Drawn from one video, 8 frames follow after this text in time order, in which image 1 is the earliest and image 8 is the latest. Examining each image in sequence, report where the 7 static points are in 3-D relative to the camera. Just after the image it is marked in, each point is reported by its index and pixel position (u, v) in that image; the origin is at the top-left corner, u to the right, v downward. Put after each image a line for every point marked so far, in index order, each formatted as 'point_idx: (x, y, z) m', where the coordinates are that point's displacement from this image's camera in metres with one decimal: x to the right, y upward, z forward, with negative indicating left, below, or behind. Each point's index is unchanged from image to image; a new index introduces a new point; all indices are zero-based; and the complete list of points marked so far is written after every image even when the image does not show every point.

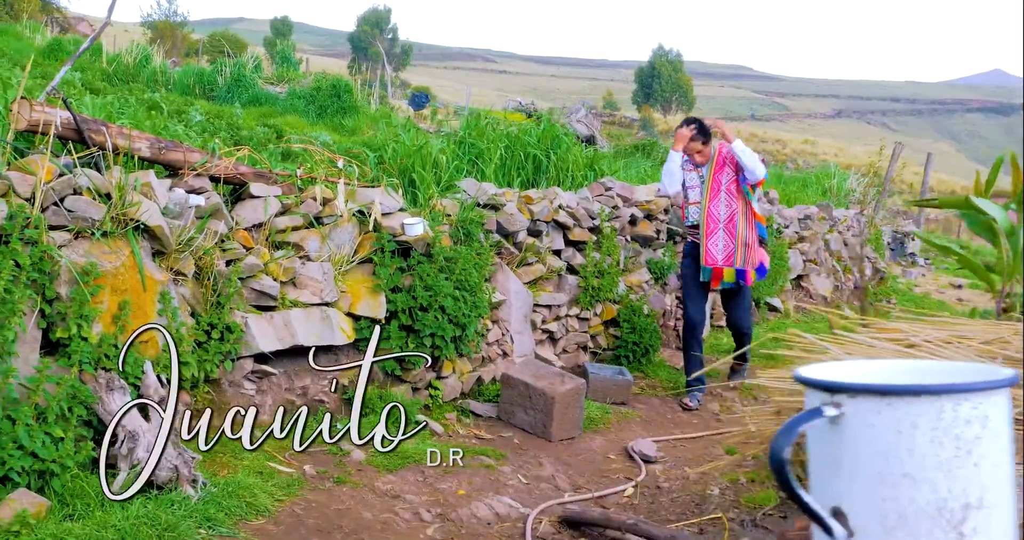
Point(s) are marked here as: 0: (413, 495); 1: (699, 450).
0: (-0.3, -0.8, +3.8) m
1: (+0.8, -0.8, +4.9) m
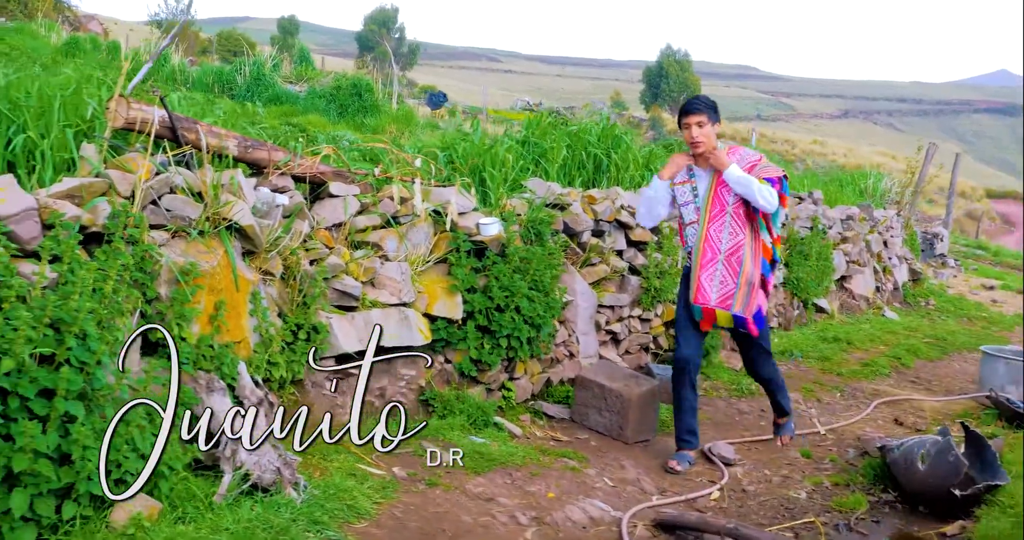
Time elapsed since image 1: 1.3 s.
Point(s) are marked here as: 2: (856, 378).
0: (0.0, -0.8, +3.8) m
1: (+1.2, -0.8, +4.8) m
2: (+2.0, -0.6, +6.6) m
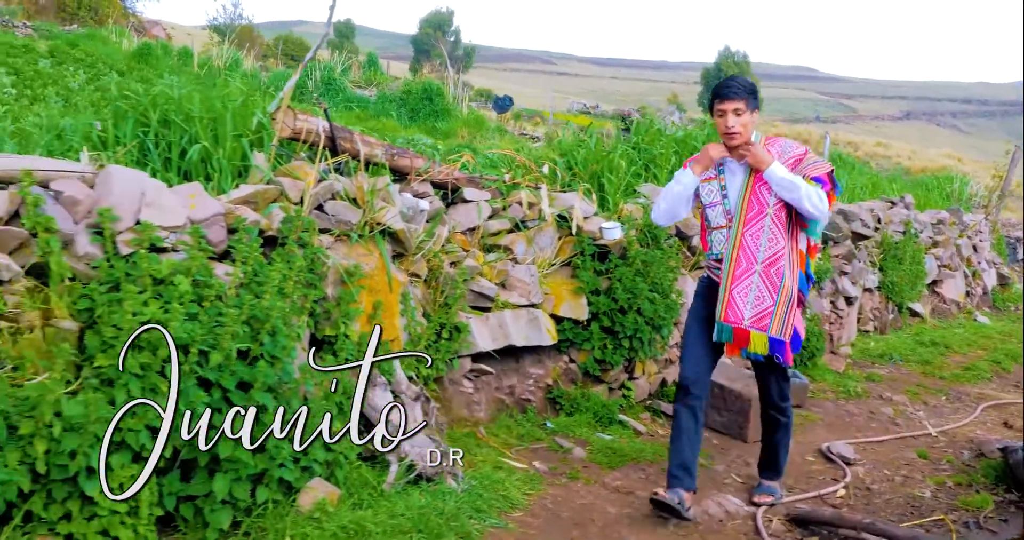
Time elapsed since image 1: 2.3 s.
0: (+0.5, -0.8, +4.0) m
1: (+1.7, -0.8, +4.9) m
2: (+2.7, -0.7, +6.6) m
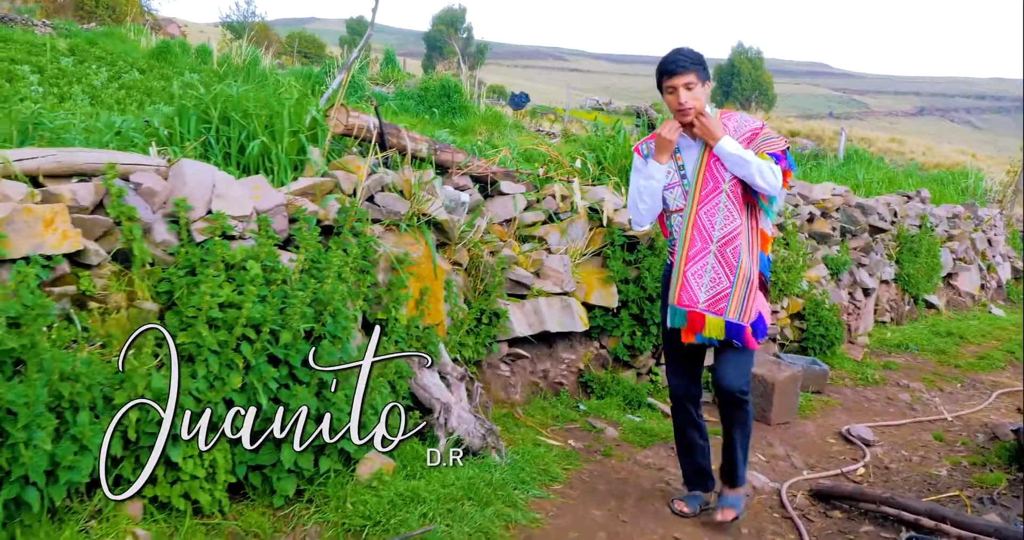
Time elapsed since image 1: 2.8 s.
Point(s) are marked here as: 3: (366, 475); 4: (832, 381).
0: (+0.6, -0.7, +4.2) m
1: (+1.8, -0.8, +5.1) m
2: (+2.8, -0.6, +6.8) m
3: (-0.4, -0.6, +3.3) m
4: (+1.8, -0.6, +6.1) m
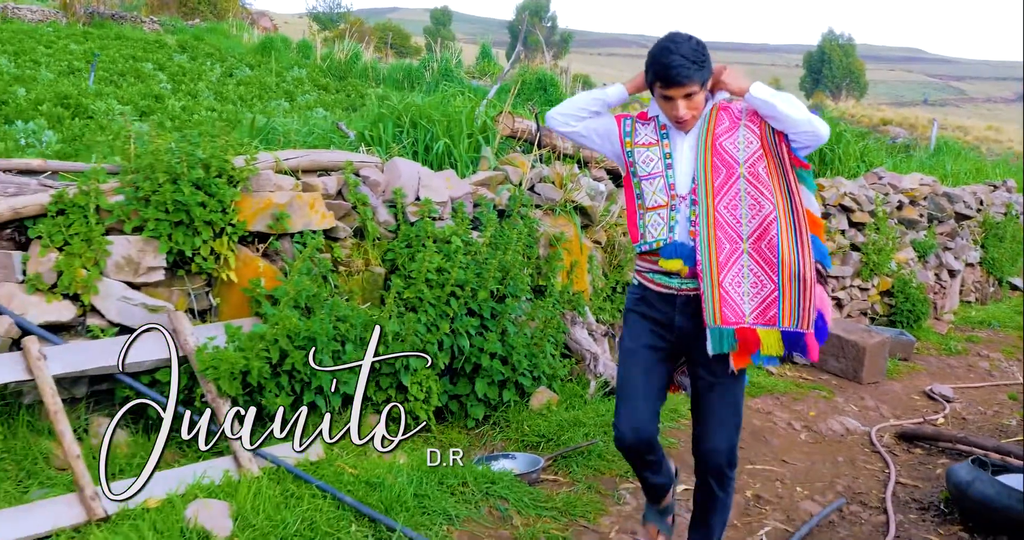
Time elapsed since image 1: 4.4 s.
0: (+1.2, -0.6, +5.0) m
1: (+2.5, -0.7, +5.9) m
2: (+3.6, -0.5, +7.5) m
3: (+0.1, -0.5, +4.2) m
4: (+2.5, -0.5, +6.8) m
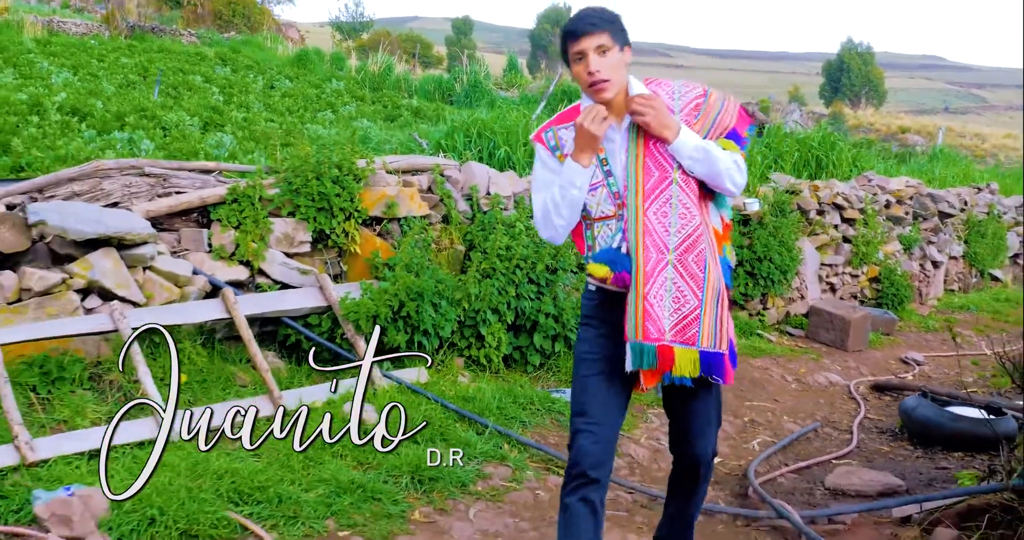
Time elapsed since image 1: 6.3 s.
0: (+1.5, -0.6, +6.2) m
1: (+2.8, -0.6, +7.0) m
2: (+3.9, -0.4, +8.6) m
3: (+0.3, -0.4, +5.4) m
4: (+2.8, -0.4, +8.0) m
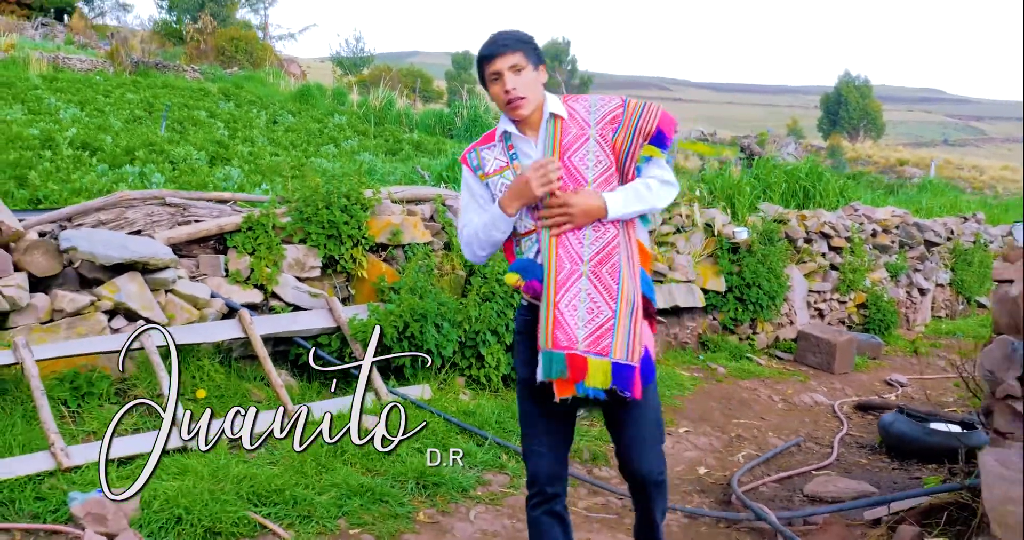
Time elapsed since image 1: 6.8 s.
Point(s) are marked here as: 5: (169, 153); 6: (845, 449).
0: (+1.5, -0.7, +6.4) m
1: (+2.8, -0.7, +7.3) m
2: (+3.9, -0.6, +8.8) m
3: (+0.3, -0.5, +5.7) m
4: (+2.8, -0.6, +8.2) m
5: (-3.4, +1.2, +11.1) m
6: (+1.6, -0.9, +5.3) m
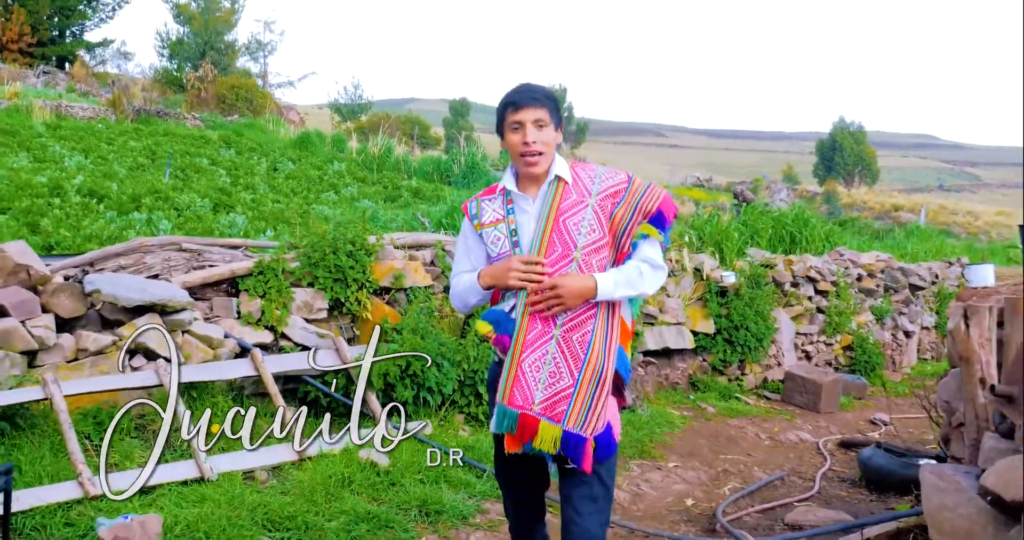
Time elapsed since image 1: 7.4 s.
0: (+1.4, -1.0, +6.7) m
1: (+2.8, -1.0, +7.5) m
2: (+3.9, -1.0, +9.1) m
3: (+0.3, -0.8, +5.9) m
4: (+2.8, -0.9, +8.5) m
5: (-3.5, +0.7, +11.4) m
6: (+1.6, -1.1, +5.5) m
